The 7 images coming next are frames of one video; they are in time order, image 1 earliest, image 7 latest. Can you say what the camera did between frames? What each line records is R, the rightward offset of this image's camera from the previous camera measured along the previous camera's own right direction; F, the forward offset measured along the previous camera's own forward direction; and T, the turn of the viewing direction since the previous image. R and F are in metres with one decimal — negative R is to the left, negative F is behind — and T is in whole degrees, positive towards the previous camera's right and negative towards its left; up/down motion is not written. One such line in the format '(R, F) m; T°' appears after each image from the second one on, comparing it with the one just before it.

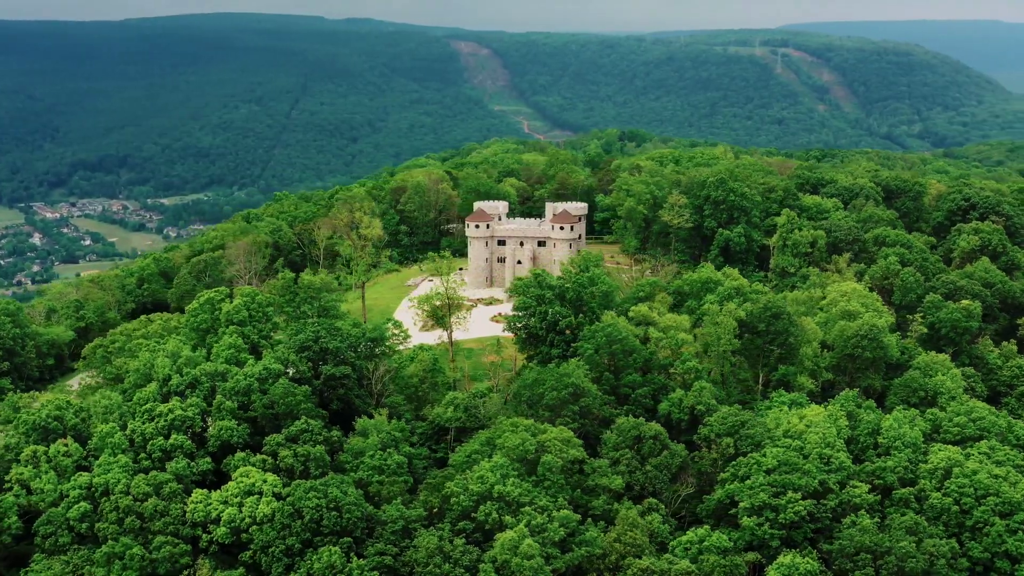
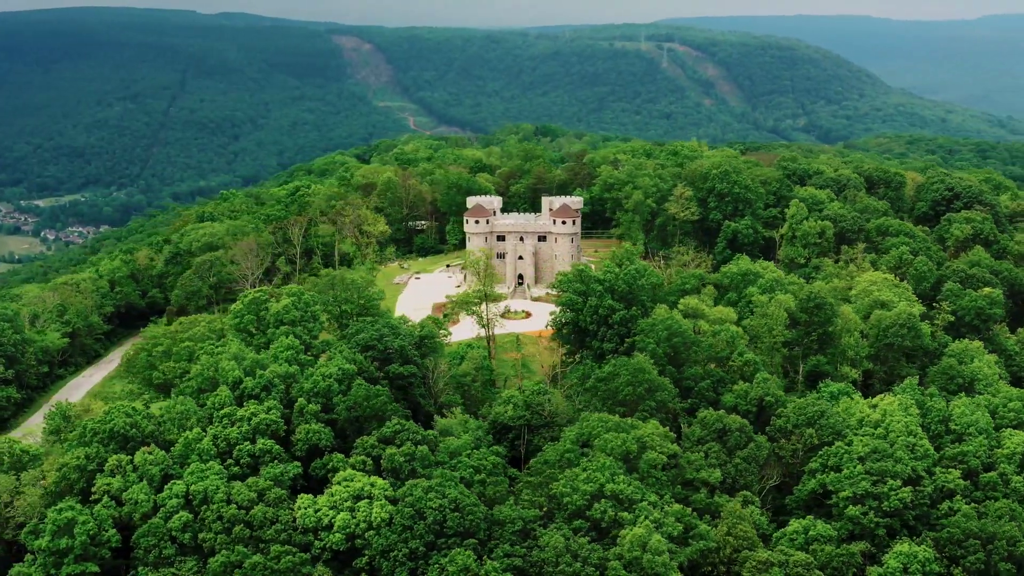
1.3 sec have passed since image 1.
(-8.5, +1.1) m; +5°
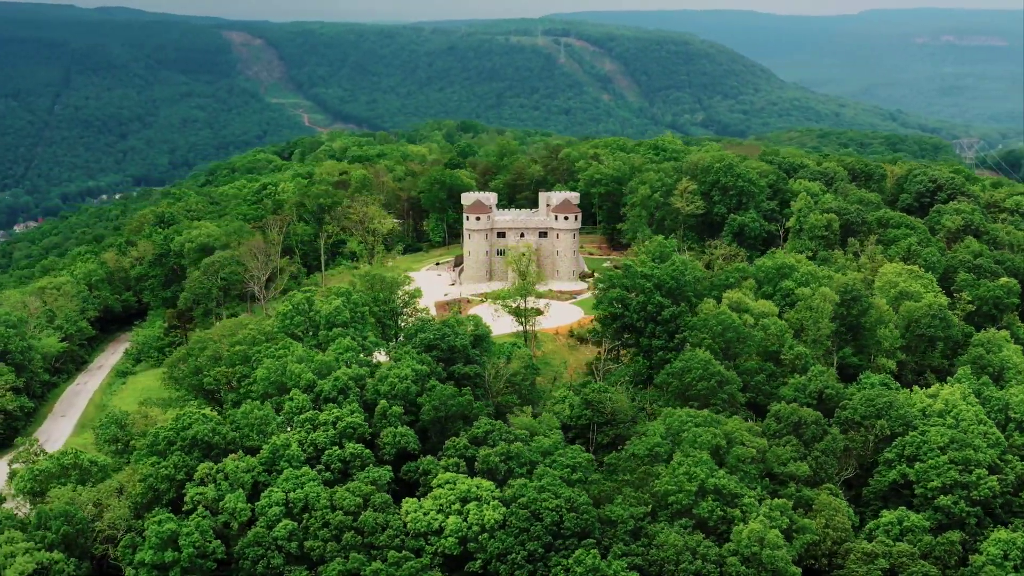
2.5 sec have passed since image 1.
(-7.7, +1.0) m; +5°
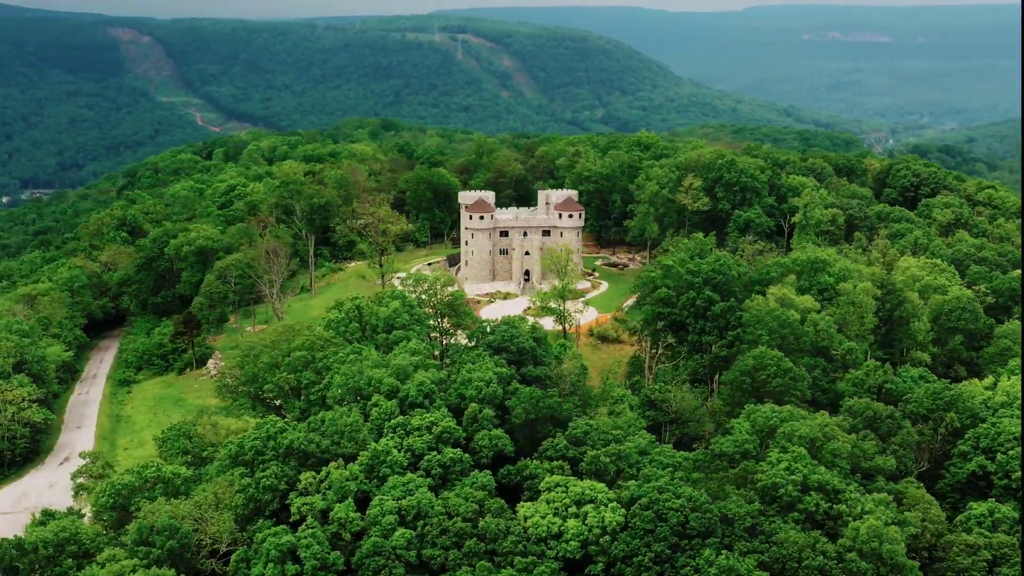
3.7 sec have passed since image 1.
(-7.8, +0.9) m; +5°
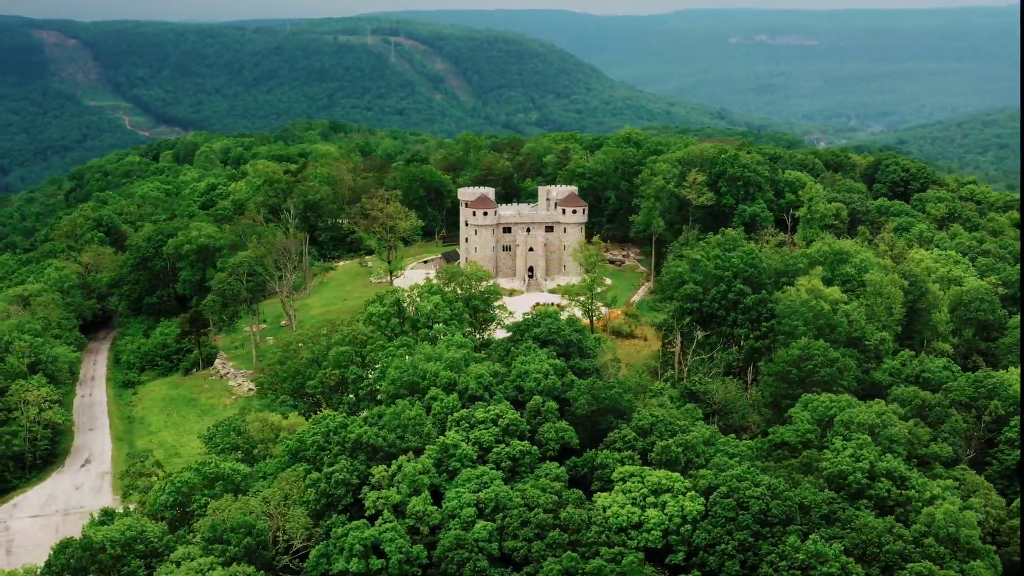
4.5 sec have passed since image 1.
(-5.1, +0.6) m; +3°
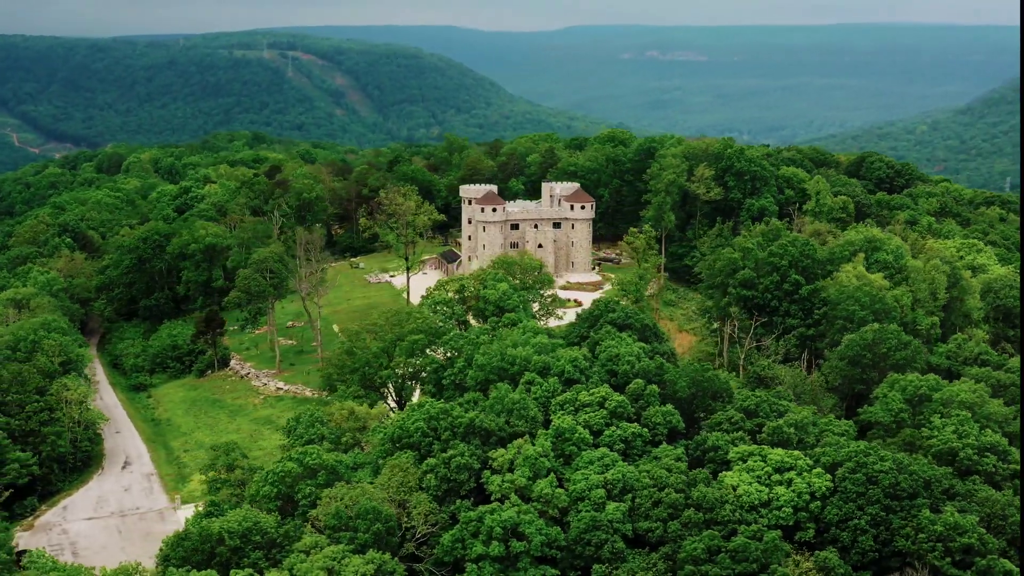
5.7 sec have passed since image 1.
(-7.9, +1.3) m; +5°
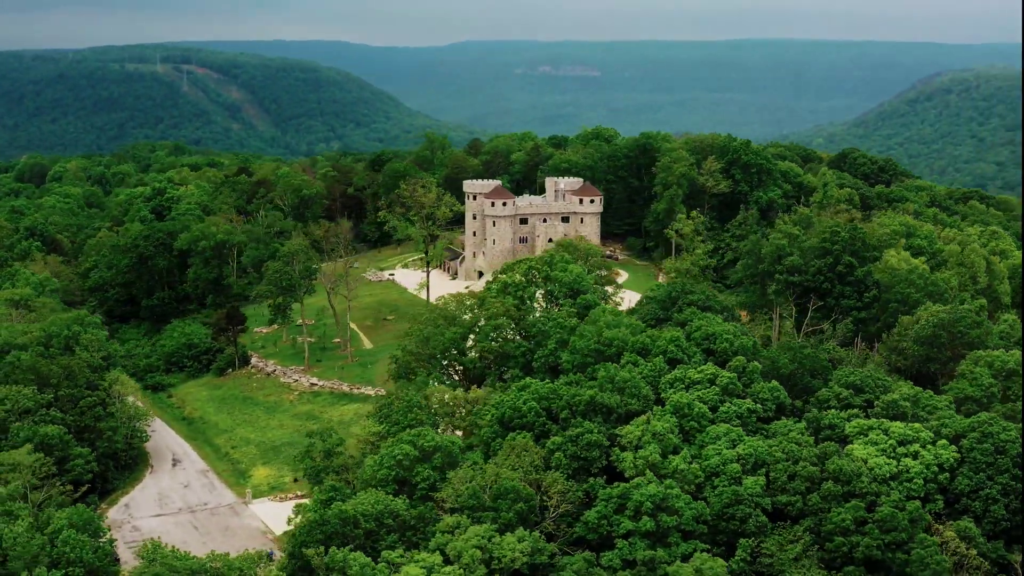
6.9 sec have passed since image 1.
(-8.0, +1.3) m; +5°
